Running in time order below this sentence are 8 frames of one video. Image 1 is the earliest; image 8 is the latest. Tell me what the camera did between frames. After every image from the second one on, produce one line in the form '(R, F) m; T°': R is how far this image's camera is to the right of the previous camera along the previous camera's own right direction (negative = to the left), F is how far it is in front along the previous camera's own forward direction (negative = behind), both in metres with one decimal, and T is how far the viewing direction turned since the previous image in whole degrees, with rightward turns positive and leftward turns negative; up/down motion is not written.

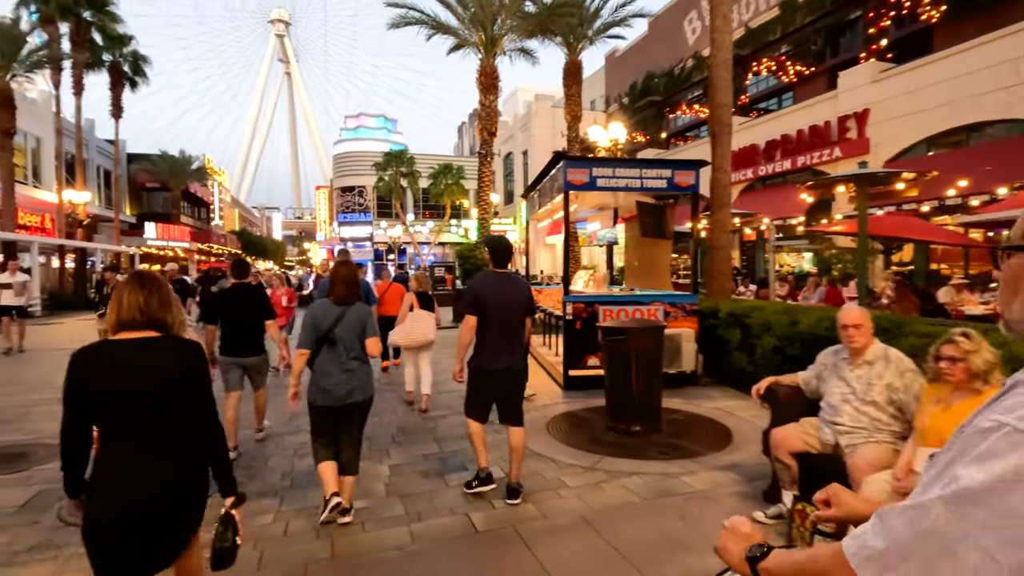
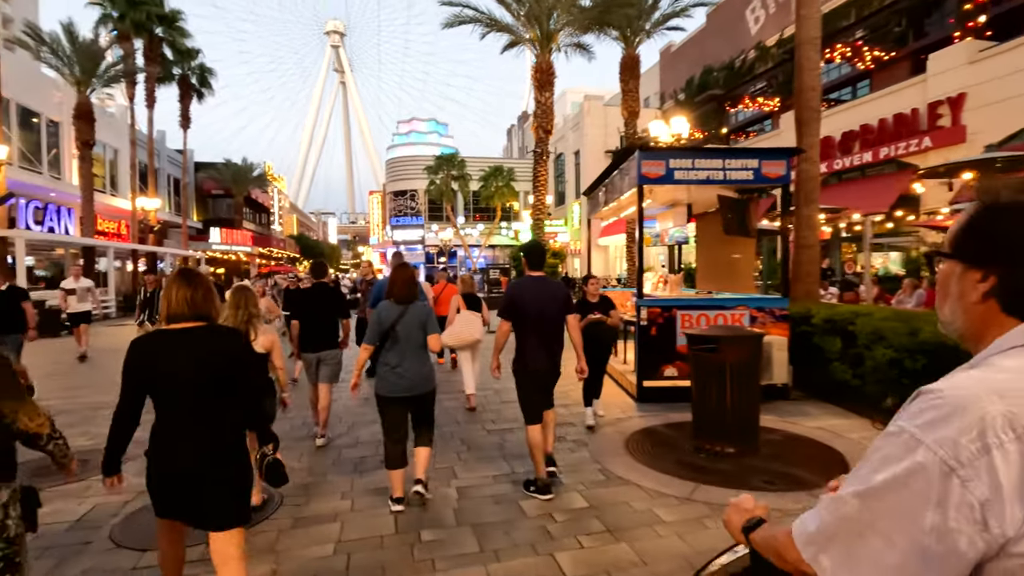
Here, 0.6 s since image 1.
(-0.3, +0.6) m; -5°
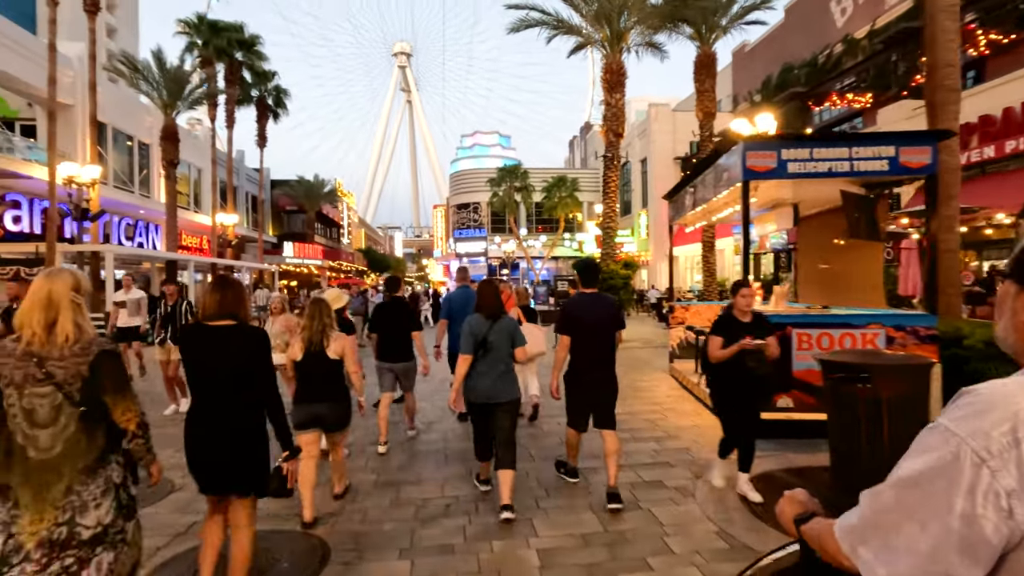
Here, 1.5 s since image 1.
(-0.2, +0.9) m; -7°
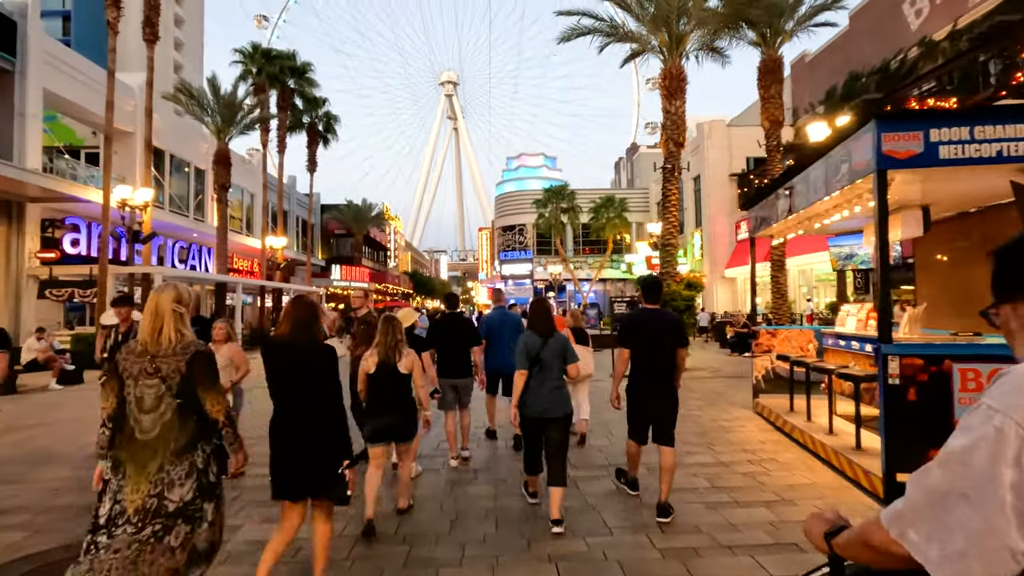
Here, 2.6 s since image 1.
(-0.2, +1.3) m; -5°
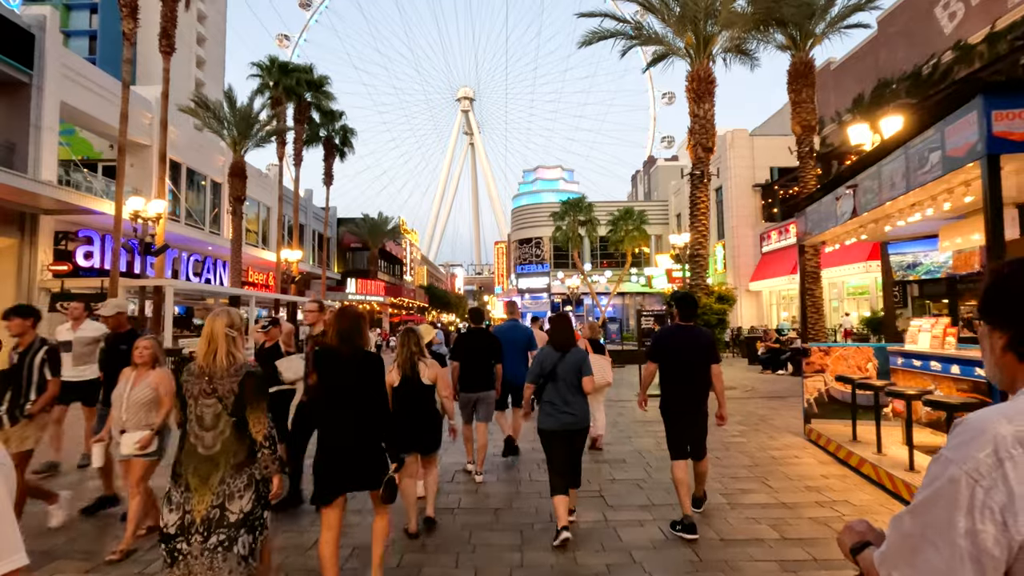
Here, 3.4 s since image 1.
(-0.1, +0.9) m; -2°
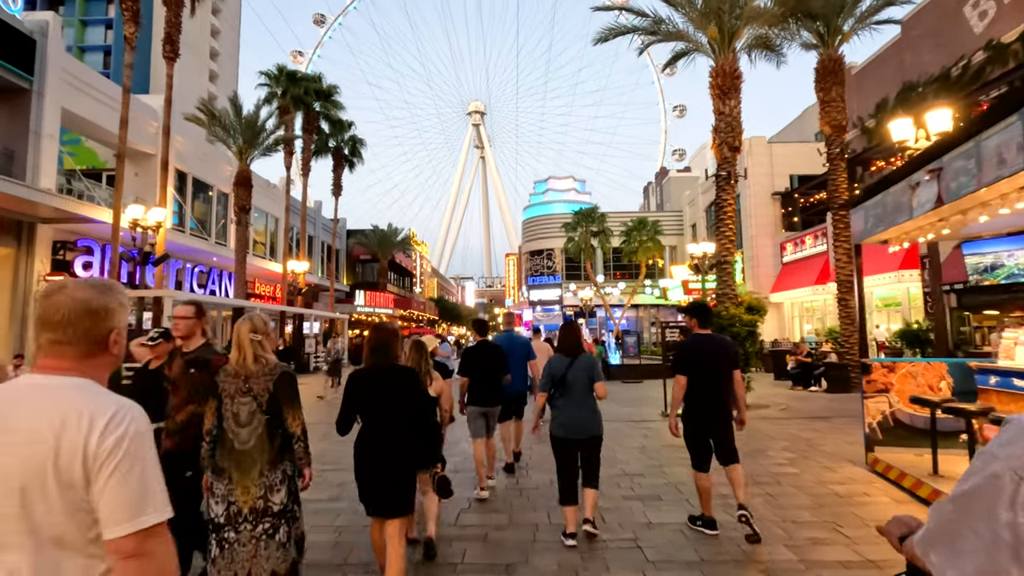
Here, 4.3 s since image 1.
(0.0, +1.1) m; -1°
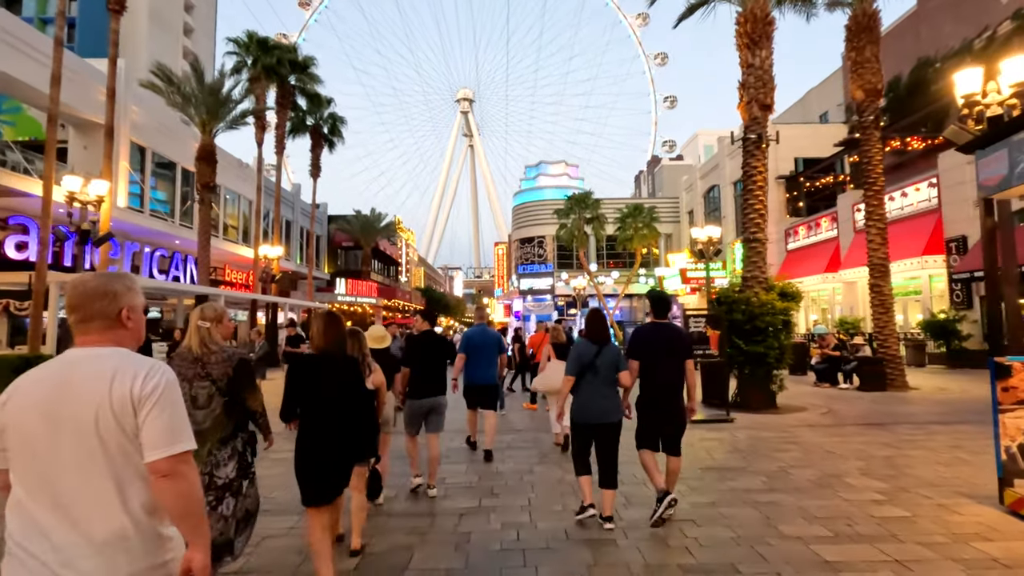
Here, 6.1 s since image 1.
(-0.1, +2.3) m; +1°
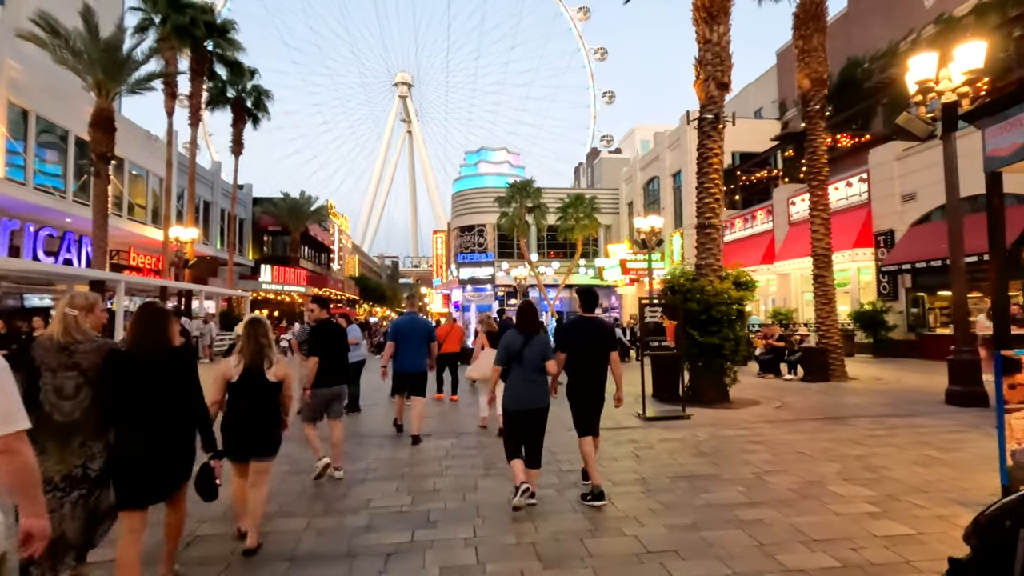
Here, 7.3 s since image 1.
(0.0, +1.2) m; +7°
